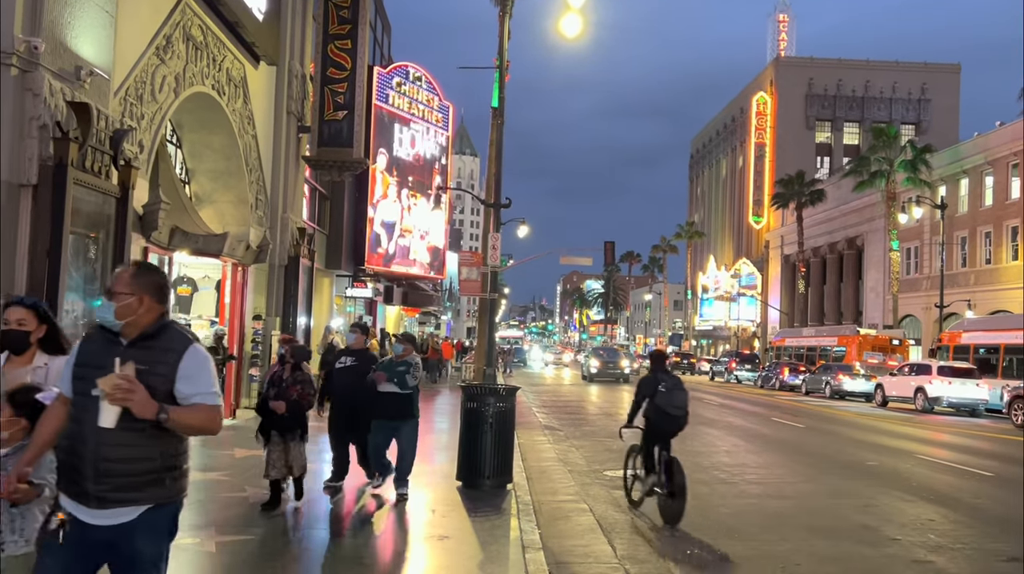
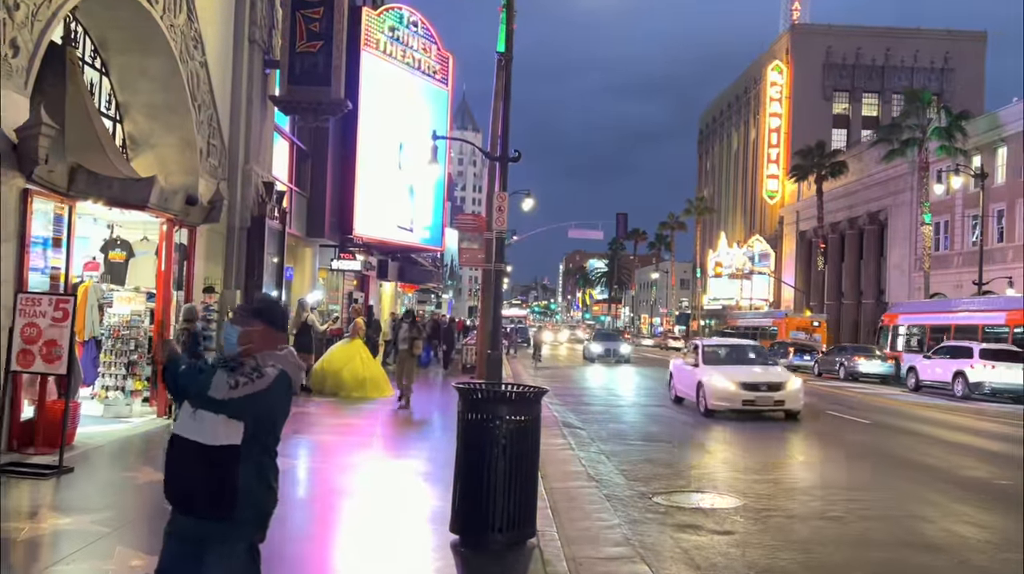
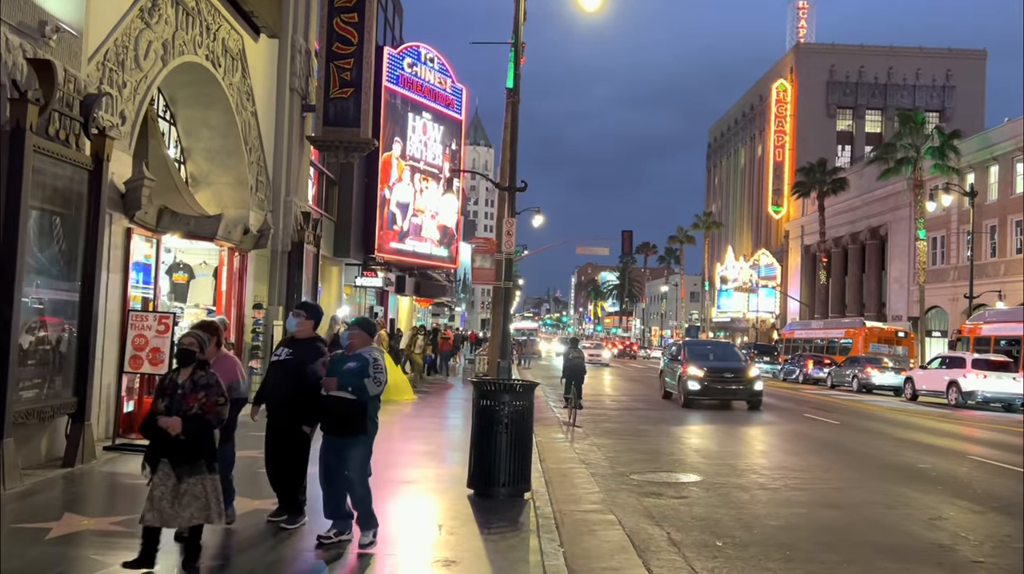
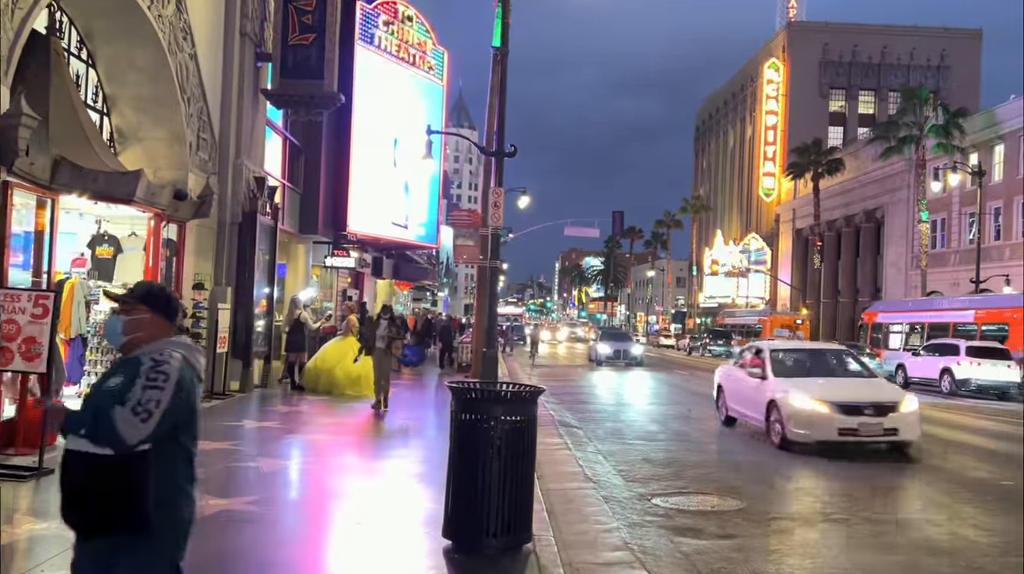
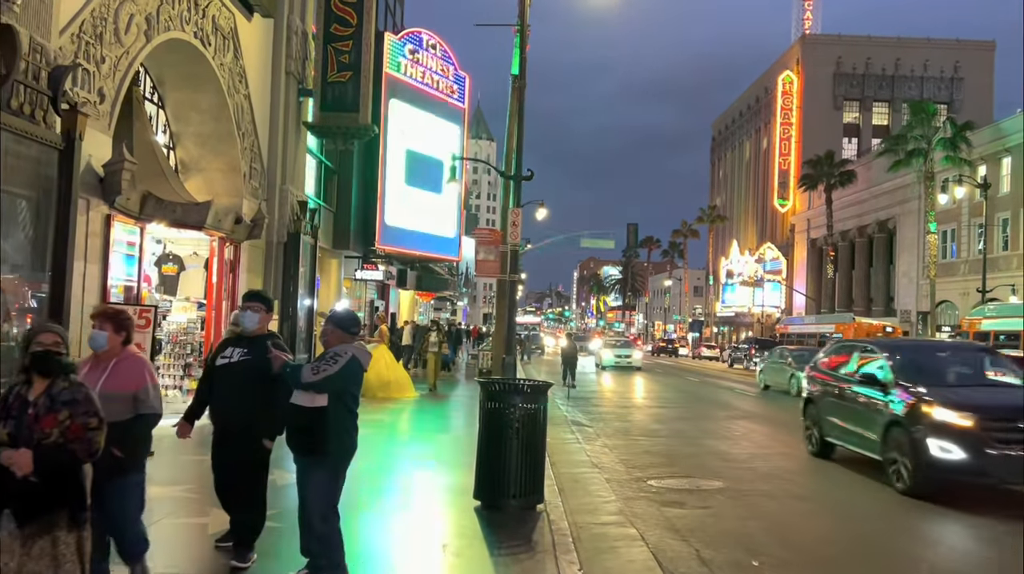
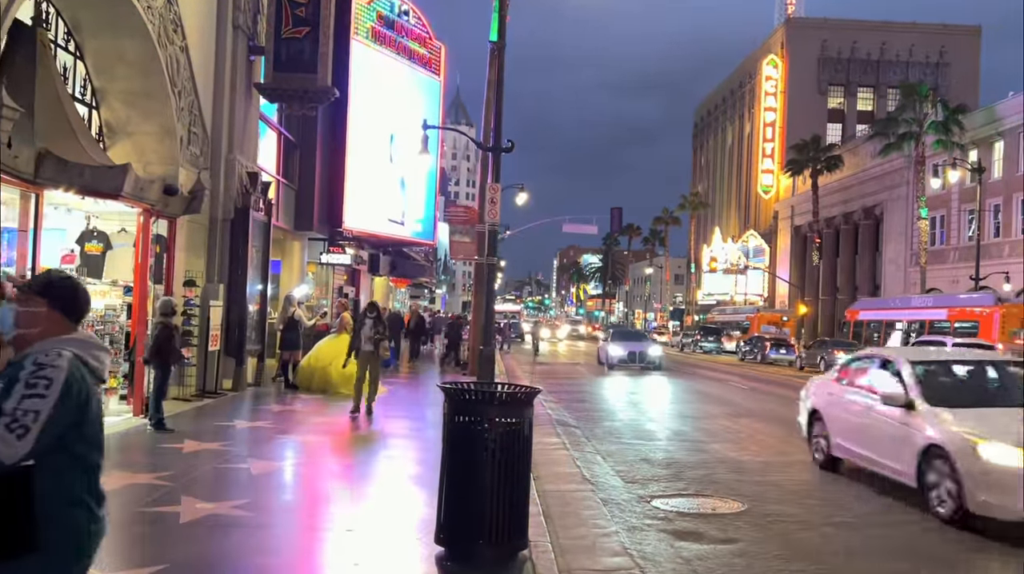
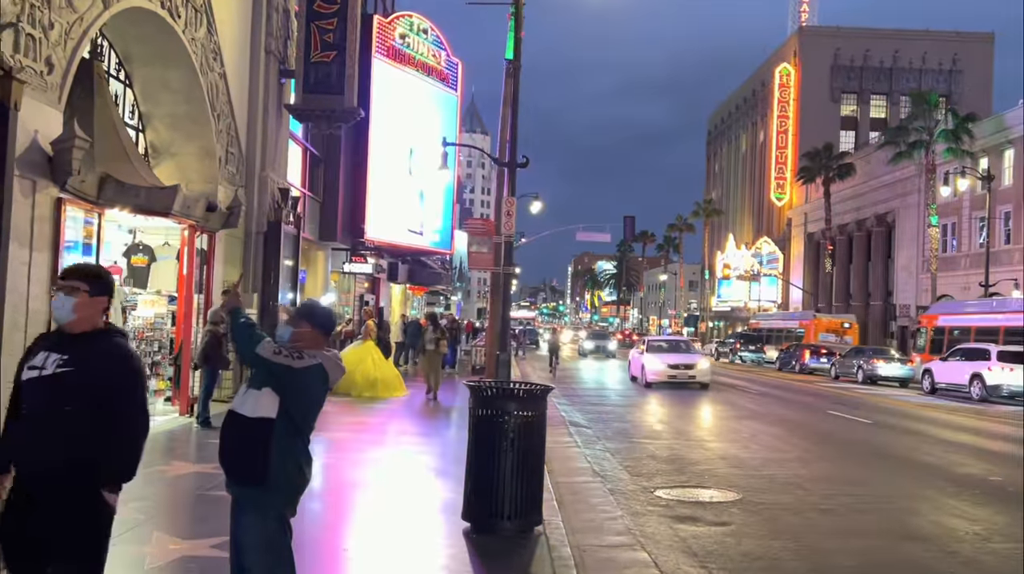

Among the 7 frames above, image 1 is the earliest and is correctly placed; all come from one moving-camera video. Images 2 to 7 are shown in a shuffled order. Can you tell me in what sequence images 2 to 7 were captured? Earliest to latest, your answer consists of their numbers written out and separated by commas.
3, 5, 7, 2, 4, 6
